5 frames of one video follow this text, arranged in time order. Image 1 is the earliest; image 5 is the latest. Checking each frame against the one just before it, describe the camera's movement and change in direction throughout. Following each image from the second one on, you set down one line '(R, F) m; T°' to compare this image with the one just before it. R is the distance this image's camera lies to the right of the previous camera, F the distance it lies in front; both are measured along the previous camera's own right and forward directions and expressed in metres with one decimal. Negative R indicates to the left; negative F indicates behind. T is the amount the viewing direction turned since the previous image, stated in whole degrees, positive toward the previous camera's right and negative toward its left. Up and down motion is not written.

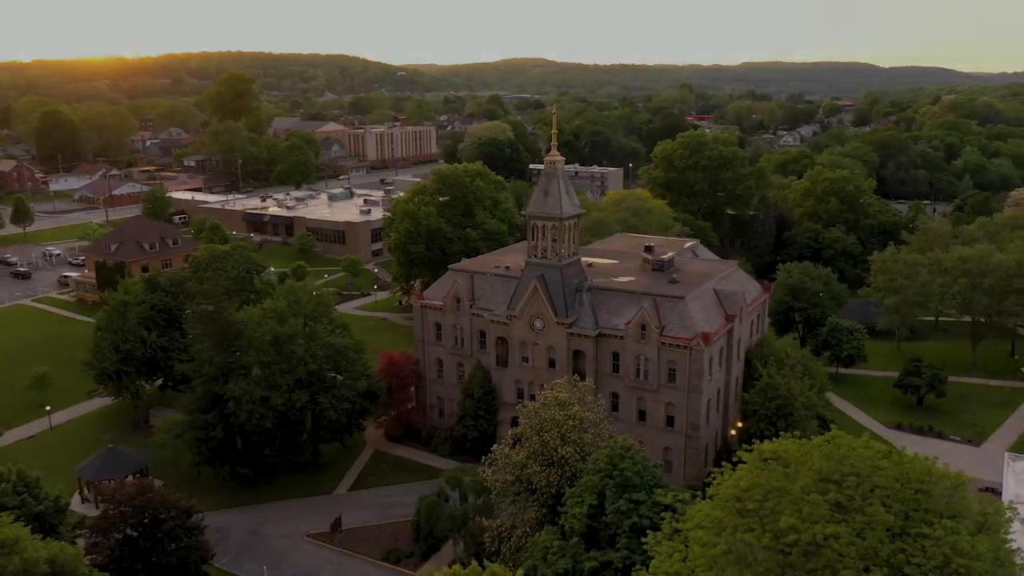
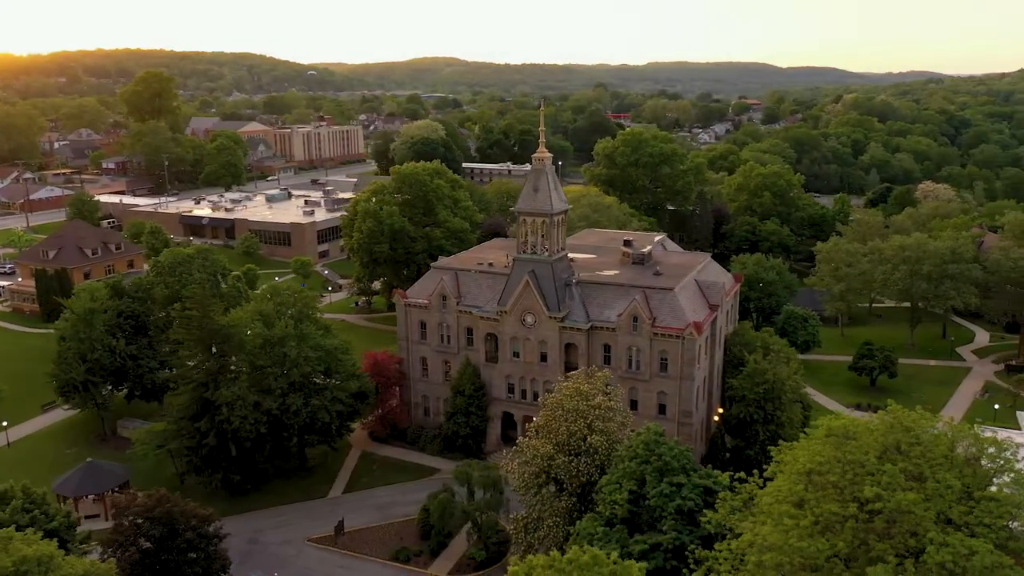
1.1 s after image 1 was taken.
(-4.9, -0.2) m; +6°
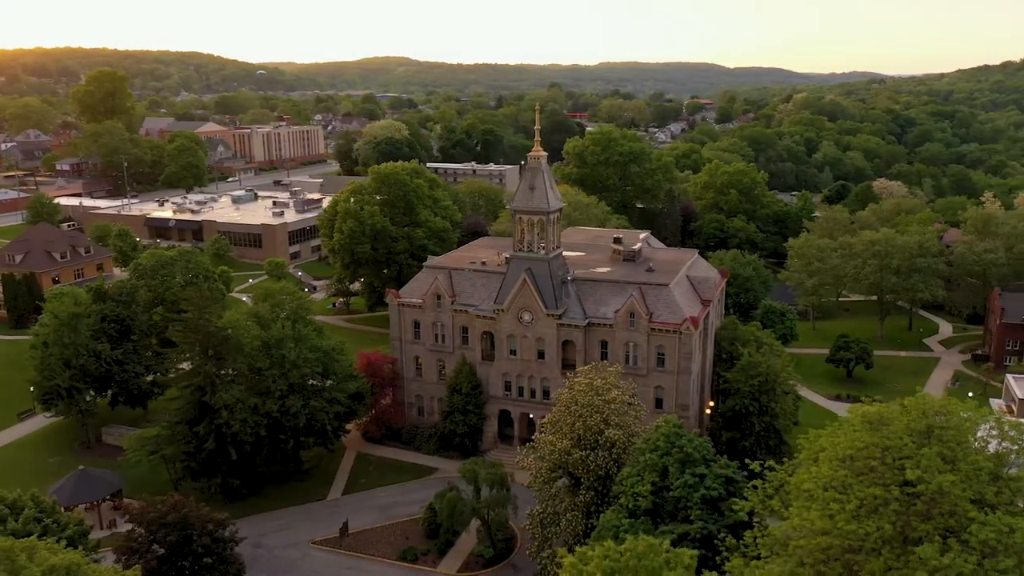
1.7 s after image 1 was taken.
(-2.8, -0.2) m; +3°
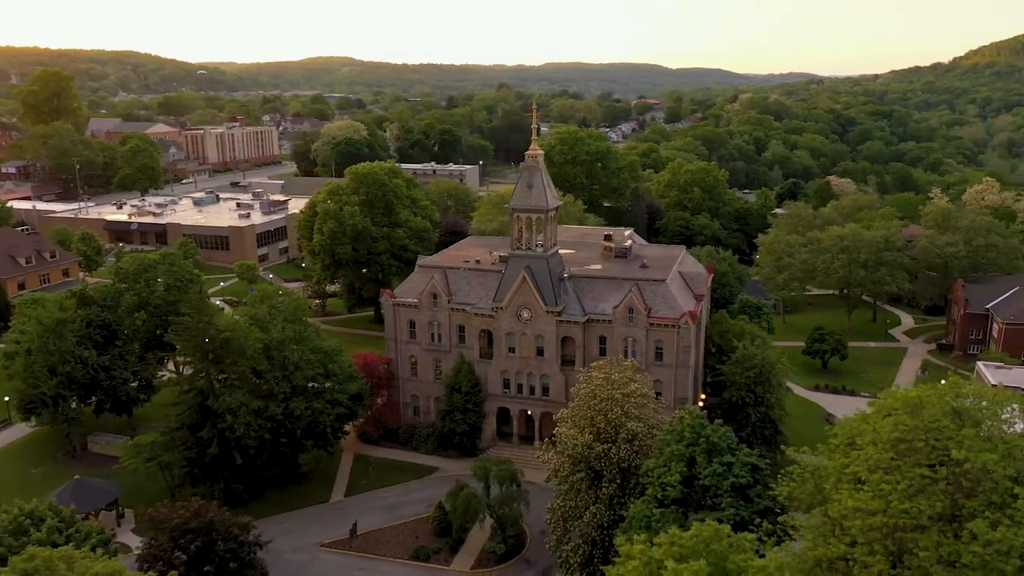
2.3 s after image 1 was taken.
(-3.3, -0.2) m; +4°
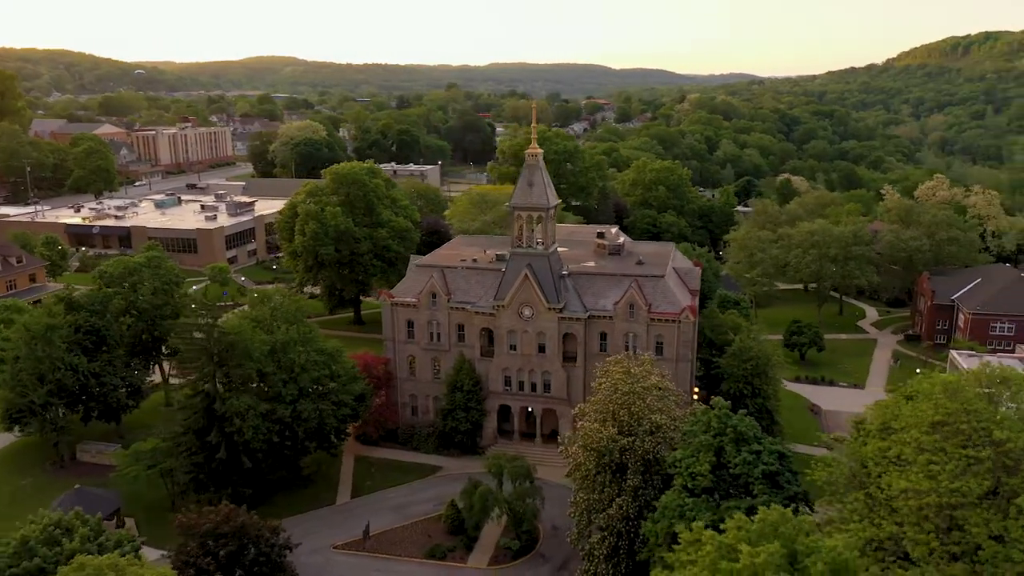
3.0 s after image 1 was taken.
(-3.5, -0.2) m; +4°
